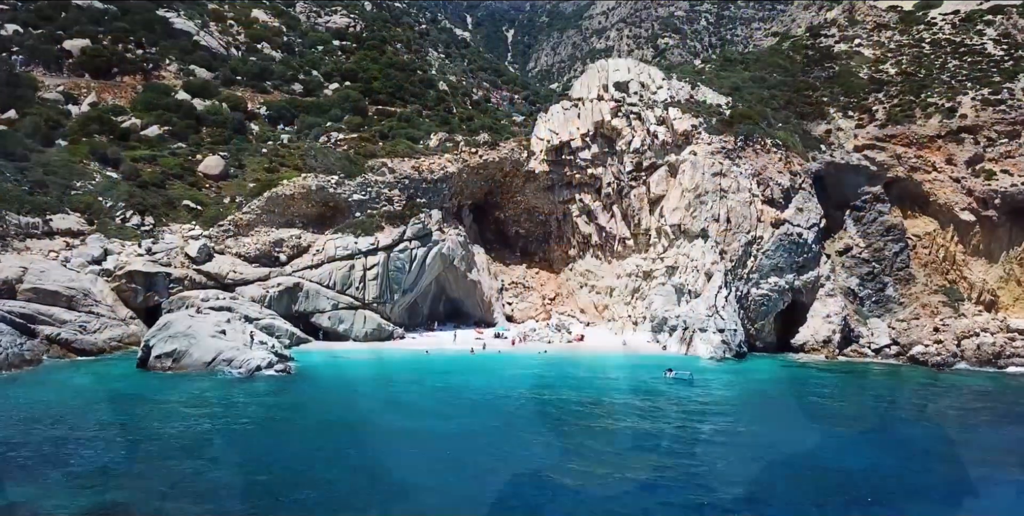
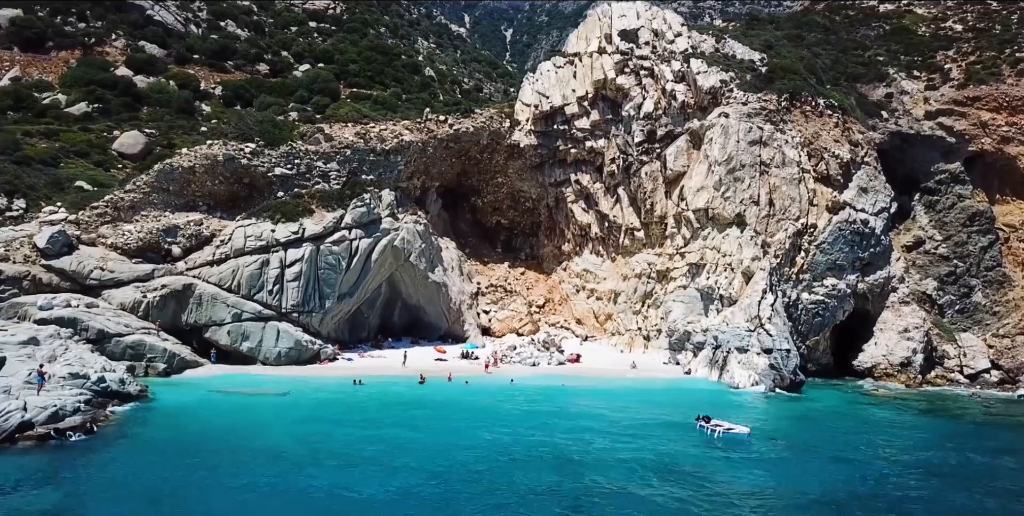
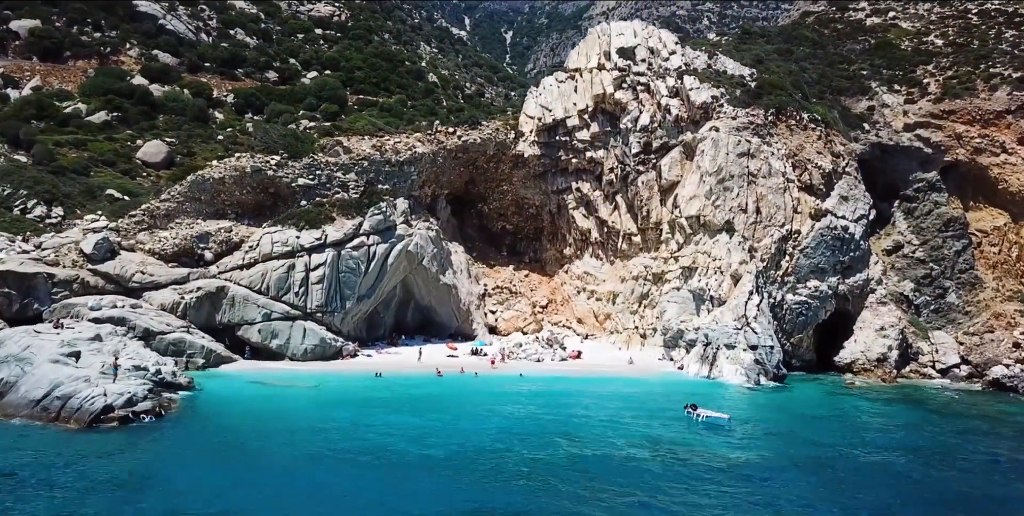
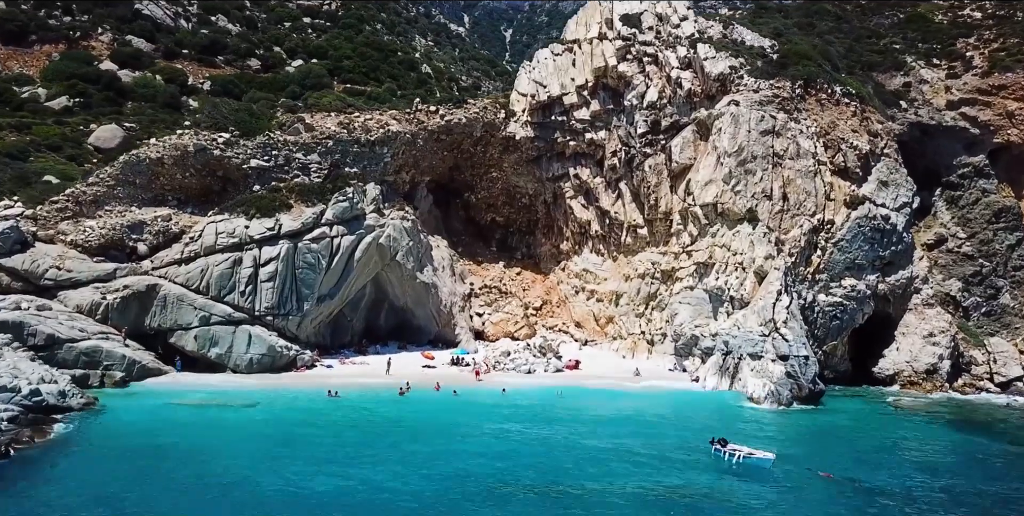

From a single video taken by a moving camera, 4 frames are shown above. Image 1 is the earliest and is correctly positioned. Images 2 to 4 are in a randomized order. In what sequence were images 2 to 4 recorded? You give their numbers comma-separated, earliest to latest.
3, 2, 4
